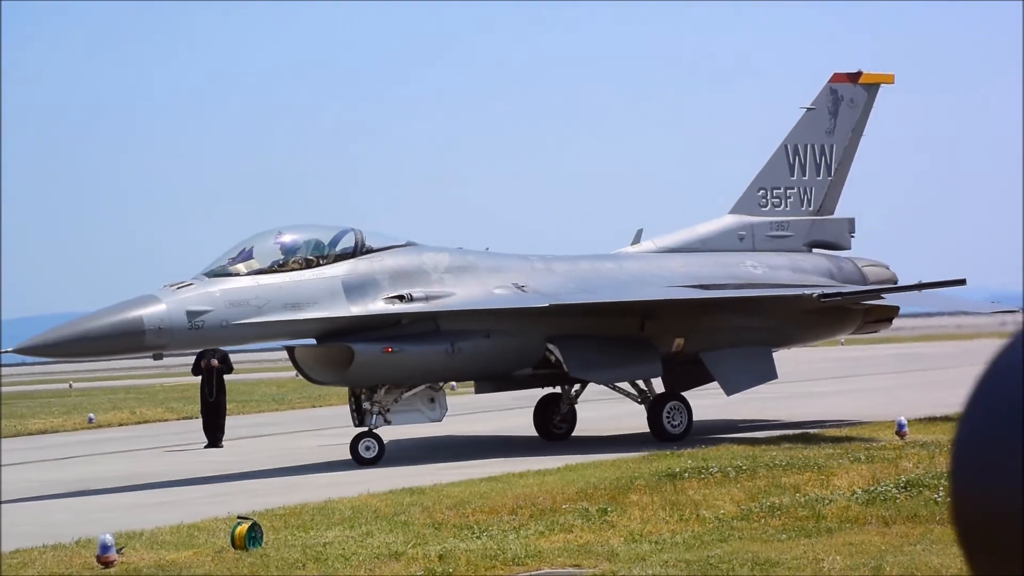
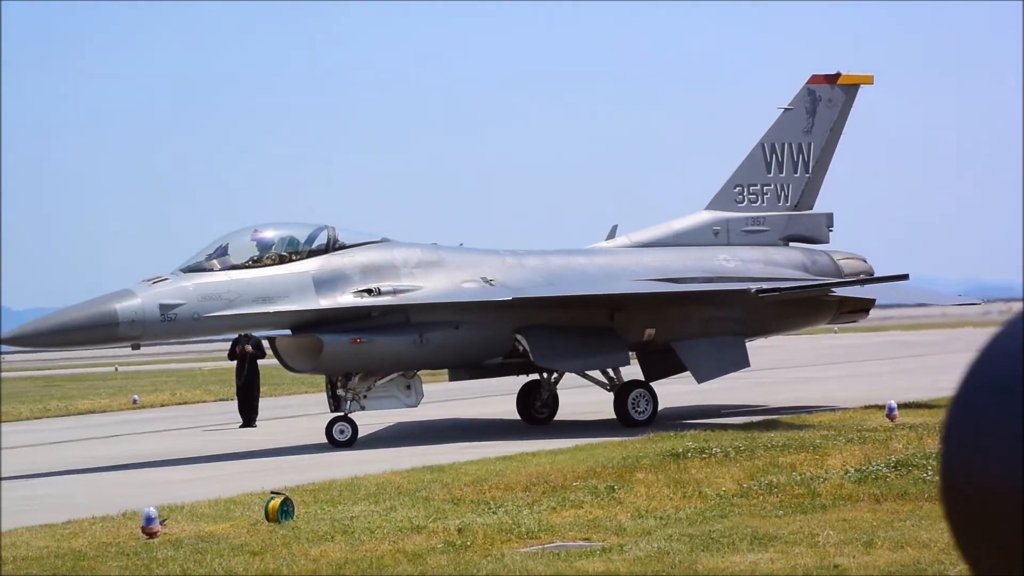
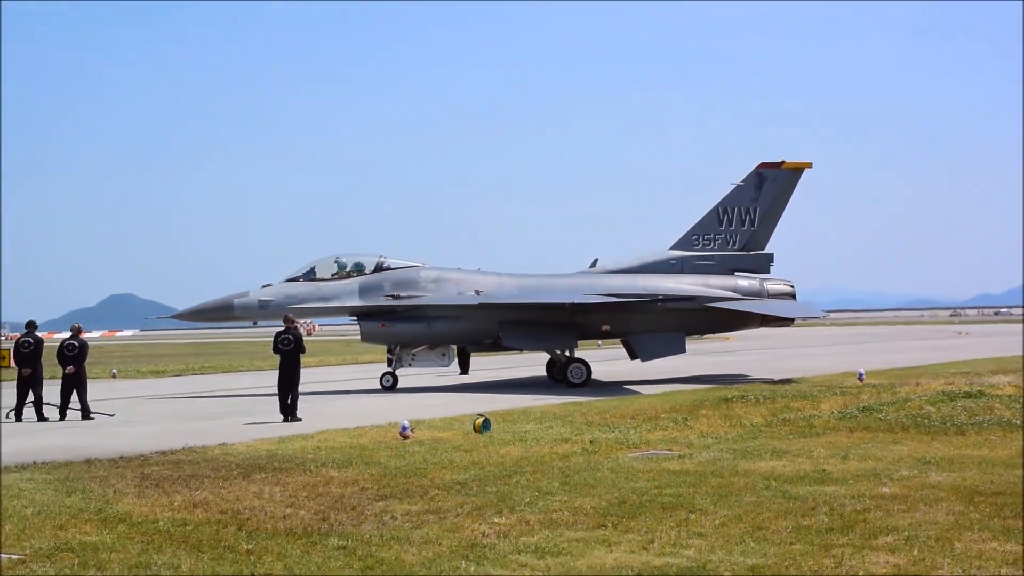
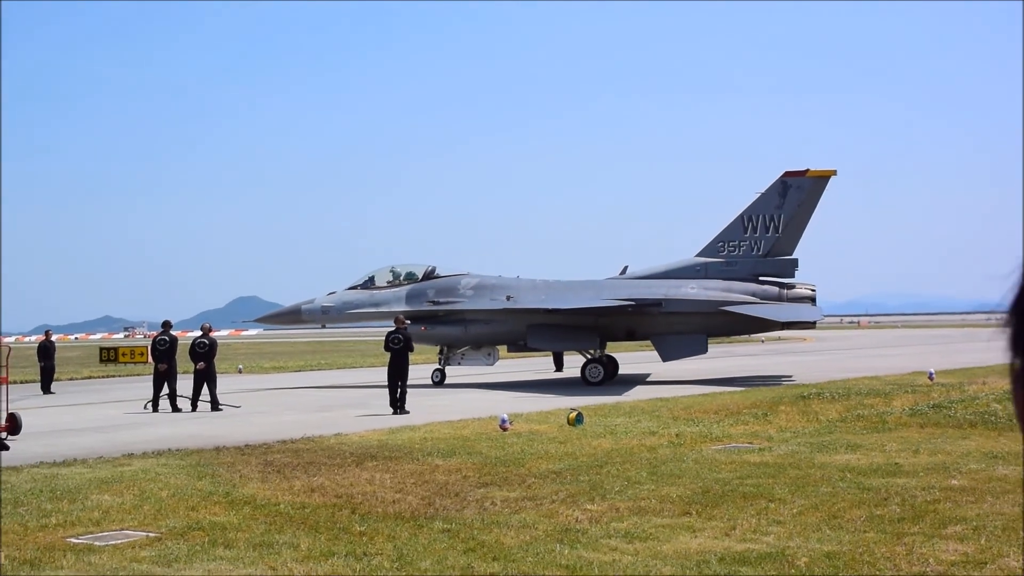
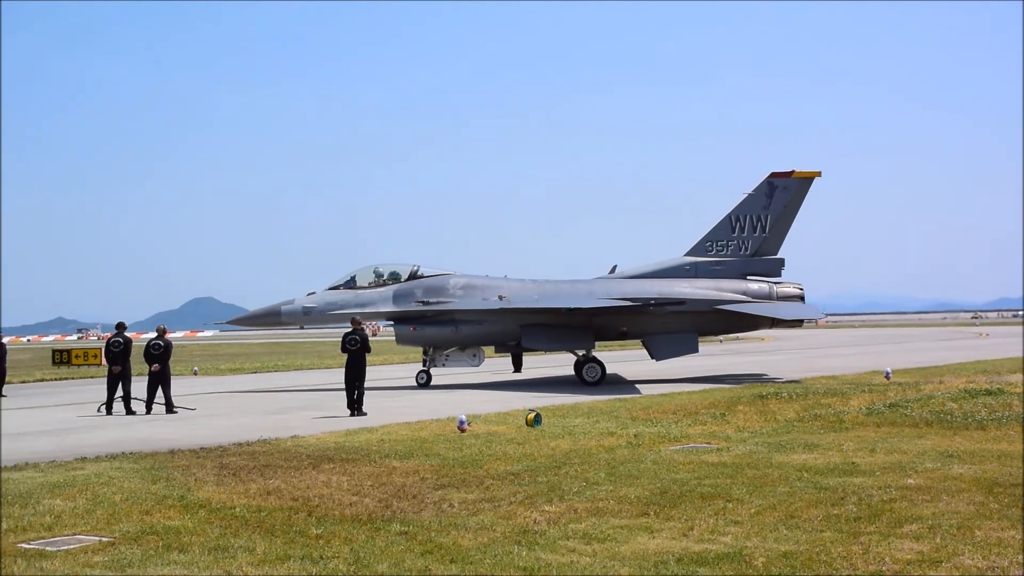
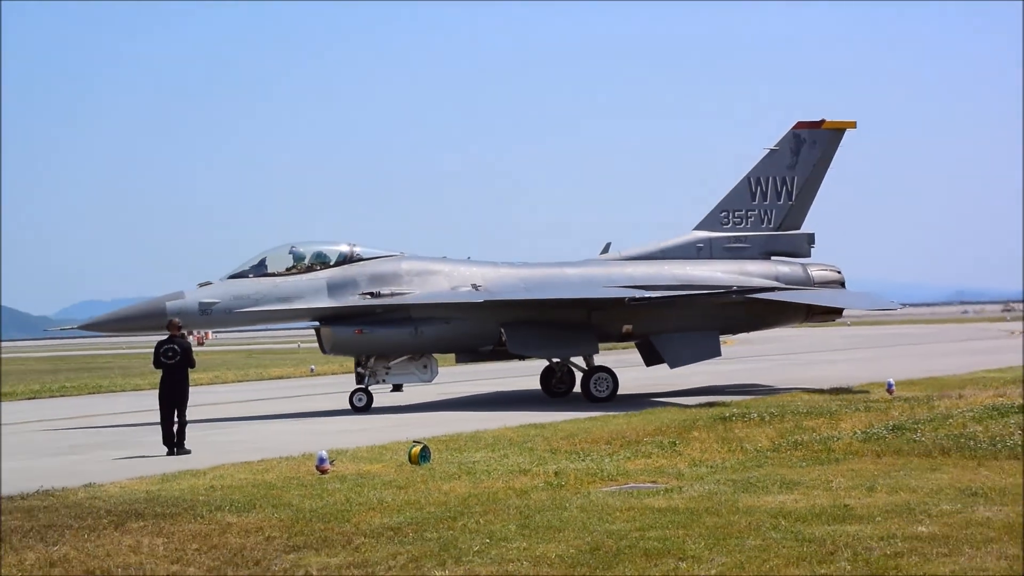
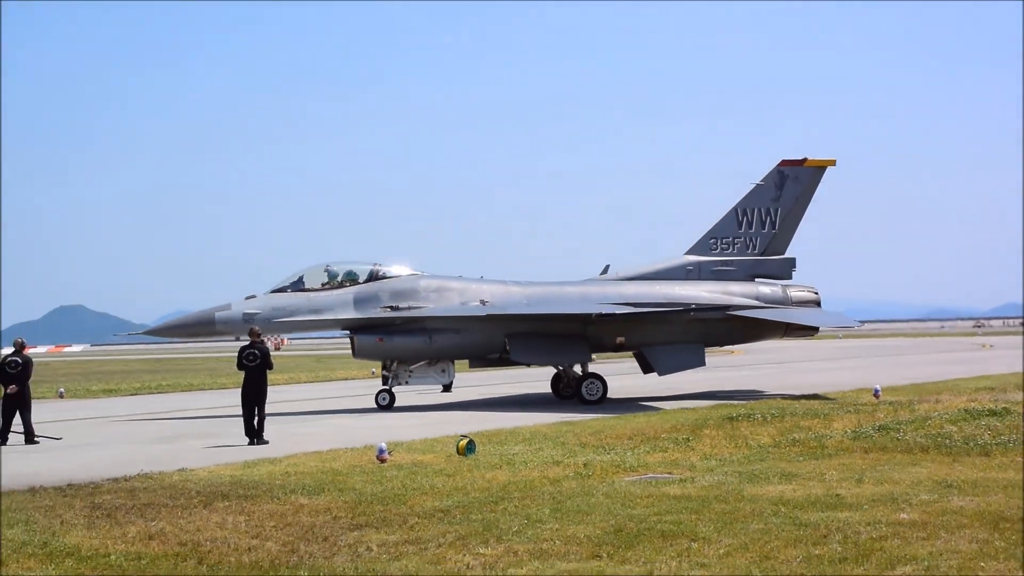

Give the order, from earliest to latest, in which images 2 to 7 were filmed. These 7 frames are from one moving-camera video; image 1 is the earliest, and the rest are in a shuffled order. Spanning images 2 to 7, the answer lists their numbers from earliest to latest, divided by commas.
2, 6, 7, 3, 5, 4
